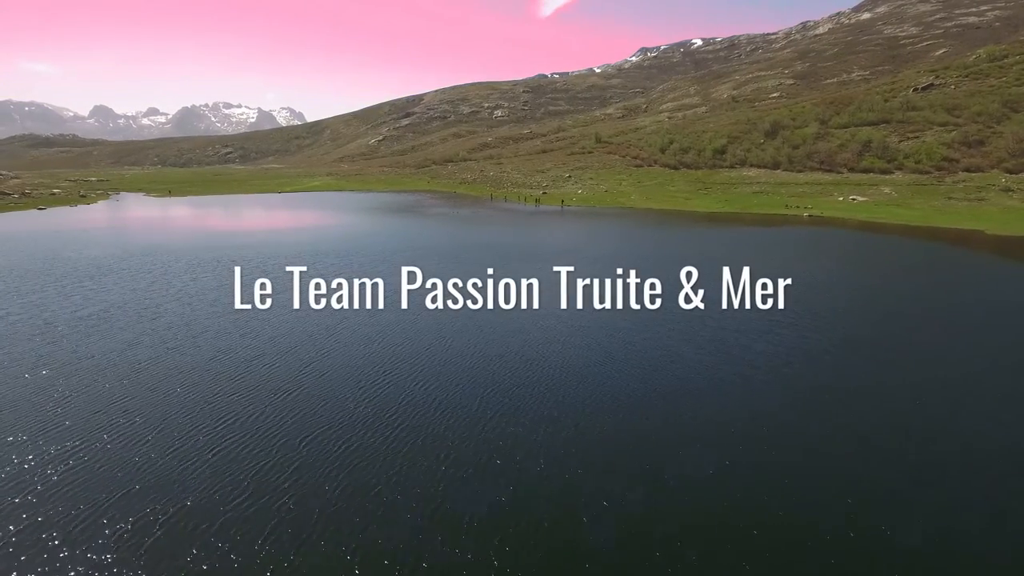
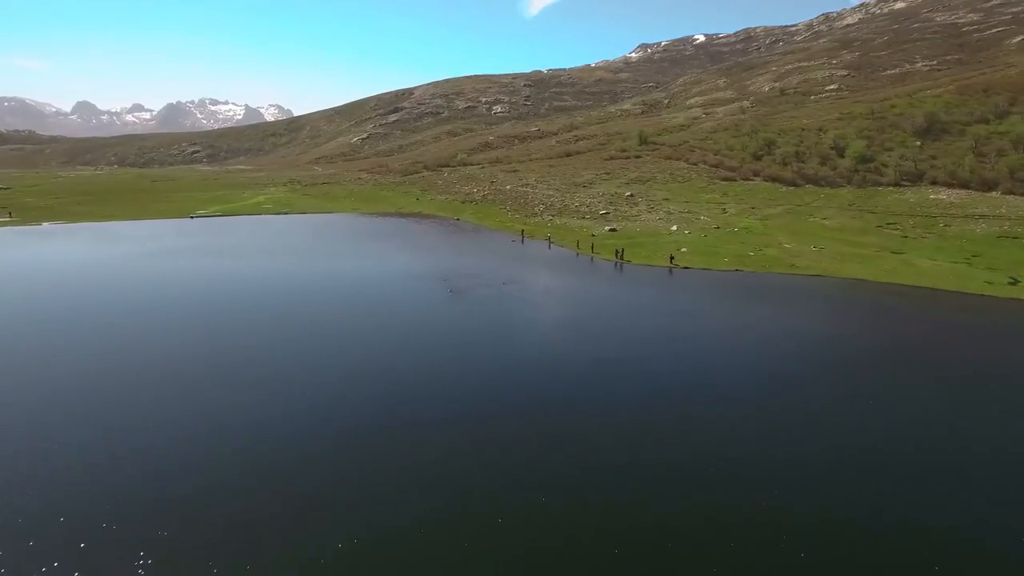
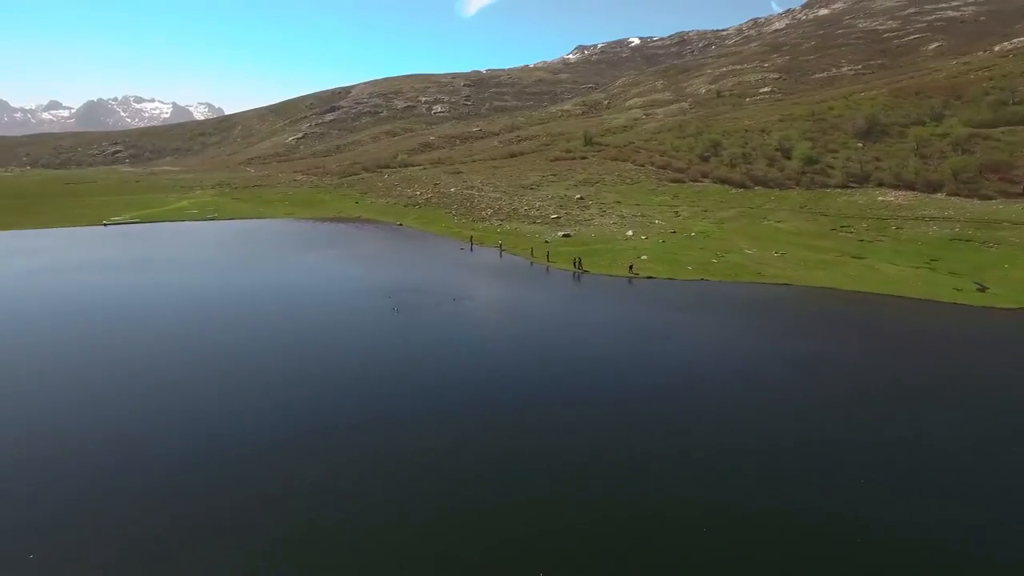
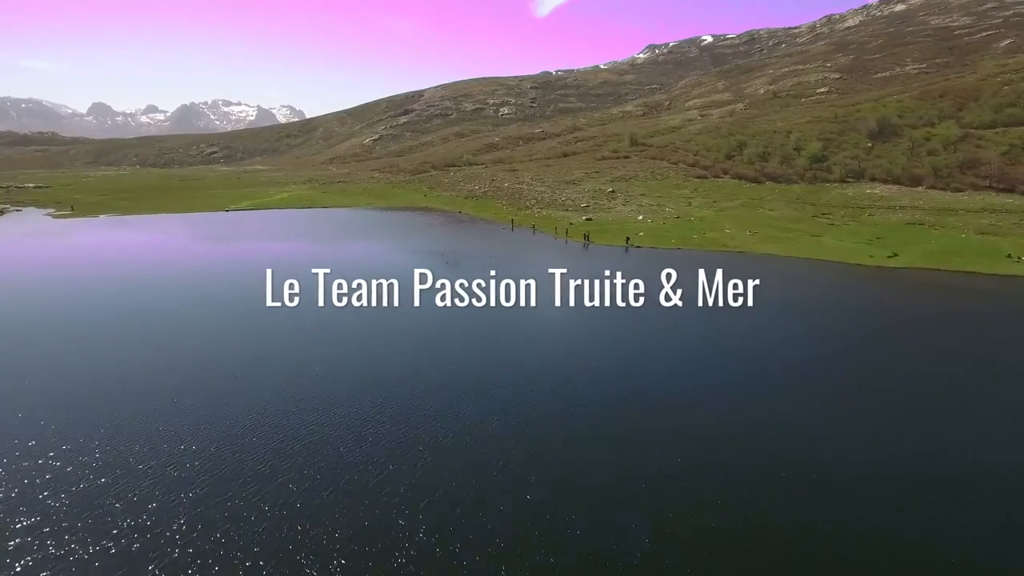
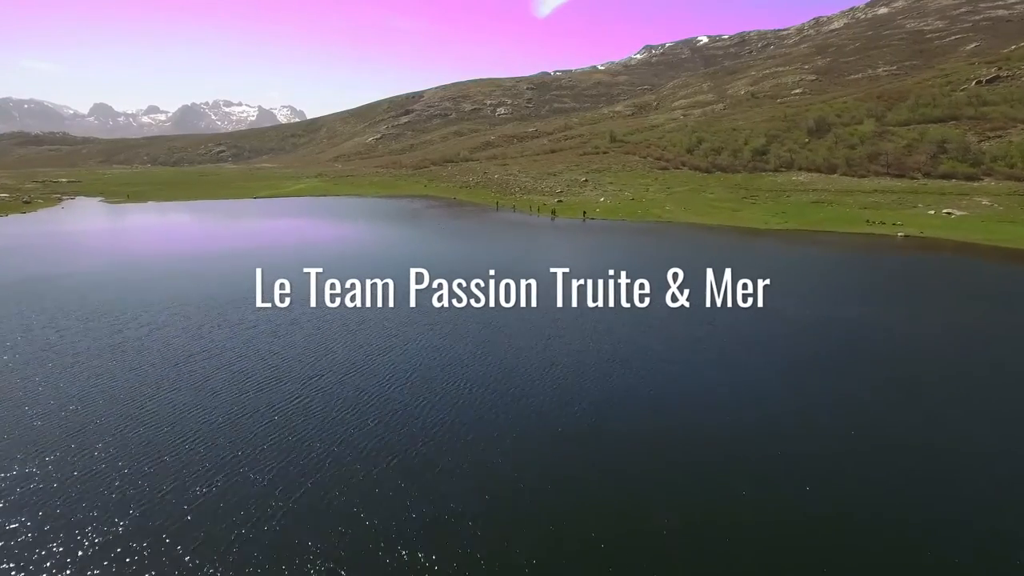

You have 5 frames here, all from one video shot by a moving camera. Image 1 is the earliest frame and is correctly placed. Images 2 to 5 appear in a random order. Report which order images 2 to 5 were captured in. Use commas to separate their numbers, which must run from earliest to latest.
5, 4, 2, 3
